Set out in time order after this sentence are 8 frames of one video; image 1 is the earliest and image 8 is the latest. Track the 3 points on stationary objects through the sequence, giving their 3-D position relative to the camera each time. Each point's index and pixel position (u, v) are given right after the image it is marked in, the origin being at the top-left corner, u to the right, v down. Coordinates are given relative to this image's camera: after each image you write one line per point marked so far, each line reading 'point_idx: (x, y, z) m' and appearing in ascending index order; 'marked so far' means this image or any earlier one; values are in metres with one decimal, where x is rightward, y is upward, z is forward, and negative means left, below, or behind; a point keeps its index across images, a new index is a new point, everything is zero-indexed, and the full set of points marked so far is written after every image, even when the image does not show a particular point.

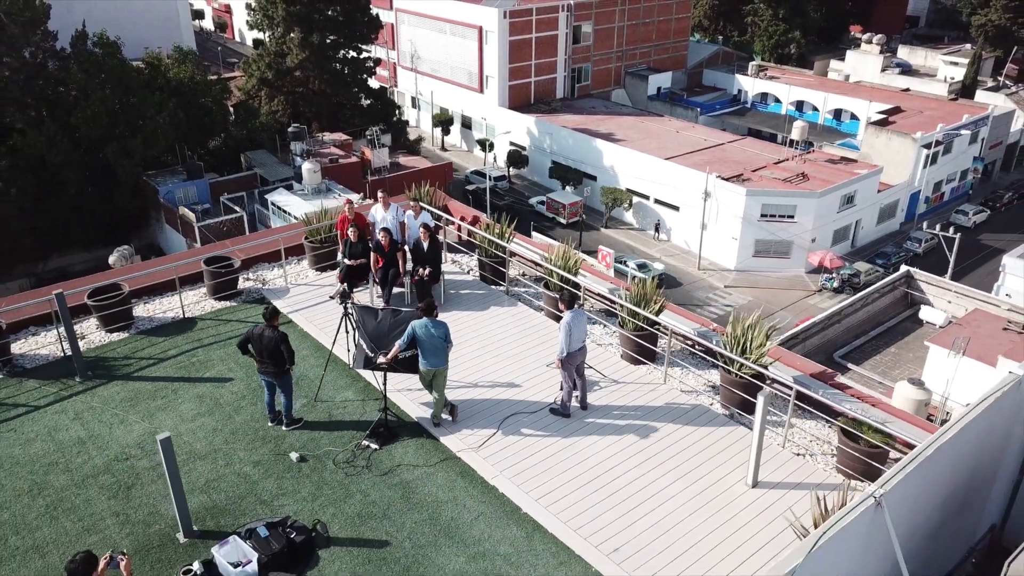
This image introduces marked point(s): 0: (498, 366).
0: (0.0, -0.8, +8.3) m
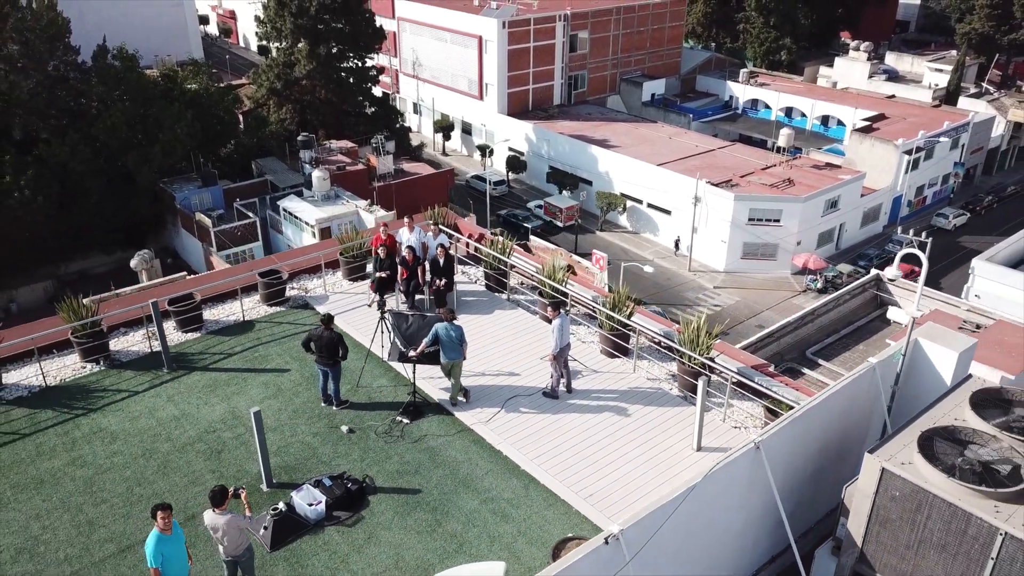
0: (0.0, -0.8, +9.7) m
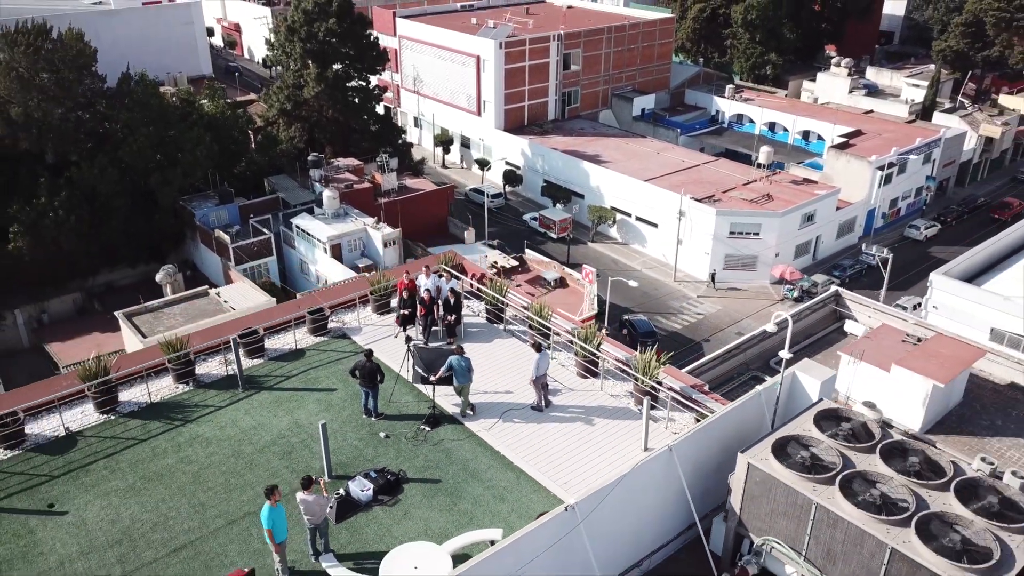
0: (-0.1, -1.2, +11.7) m
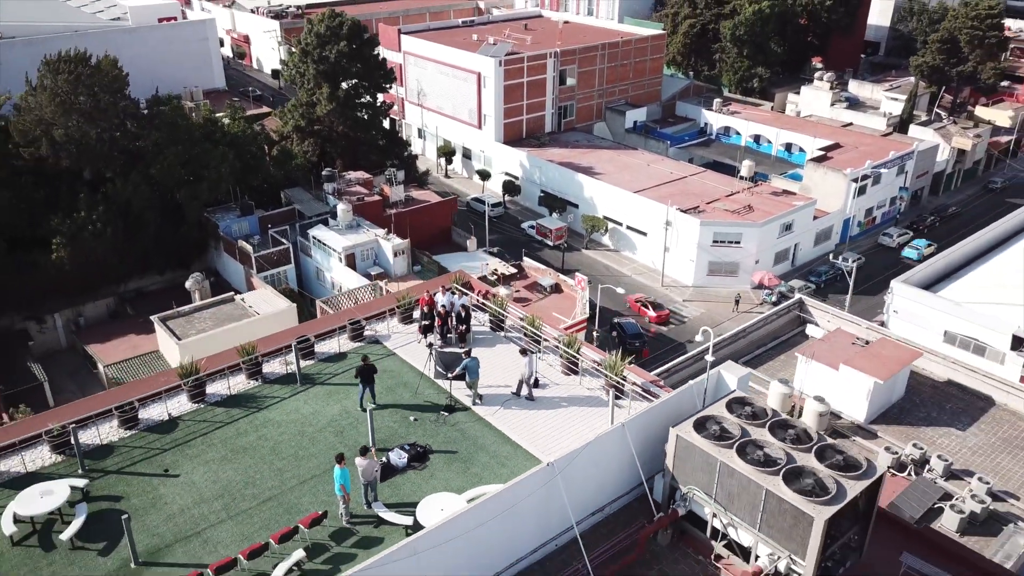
0: (-0.1, -1.5, +14.2) m
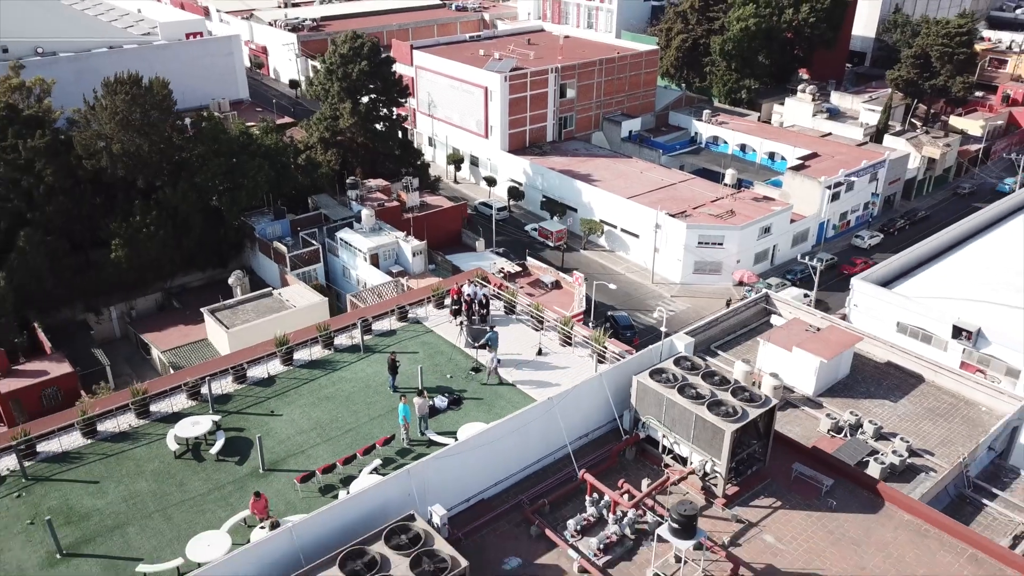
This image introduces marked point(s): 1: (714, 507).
0: (+0.1, -1.3, +17.9) m
1: (+2.8, -3.0, +11.4) m
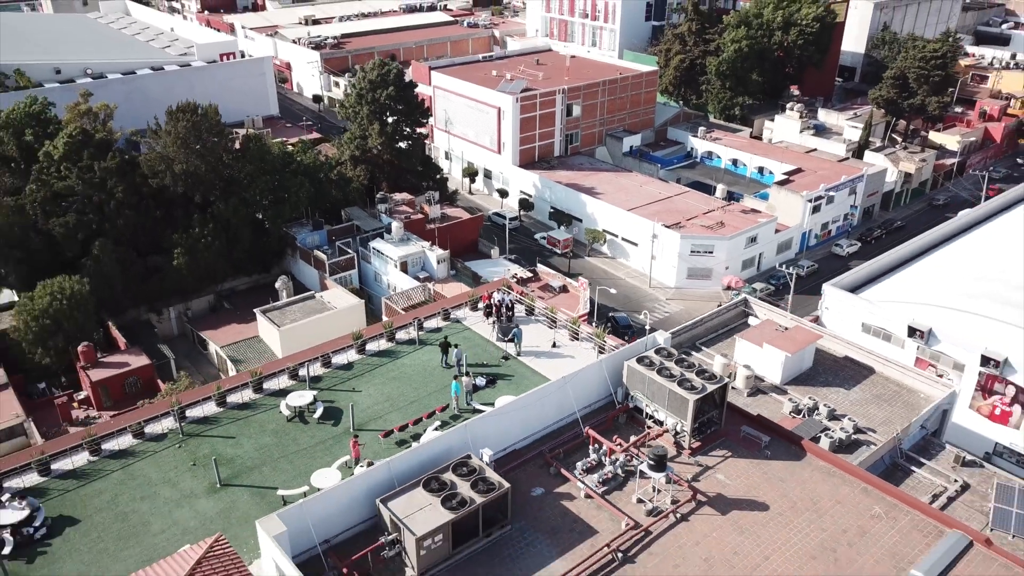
0: (+0.6, -1.5, +22.2) m
1: (+3.3, -3.2, +15.8) m
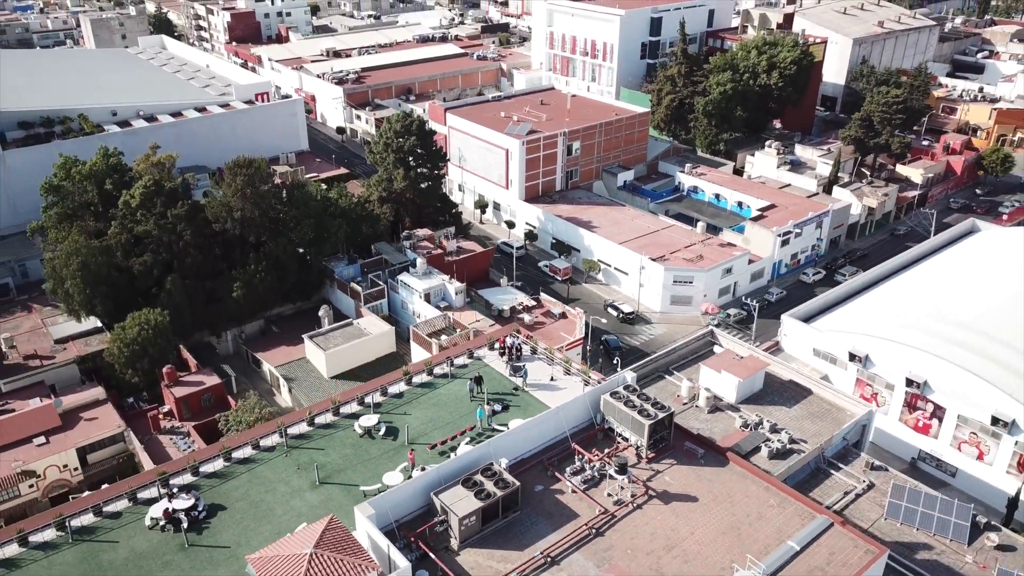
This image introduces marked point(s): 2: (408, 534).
0: (+0.9, -3.0, +28.8) m
1: (+3.5, -4.8, +22.3) m
2: (-2.5, -5.9, +19.7) m
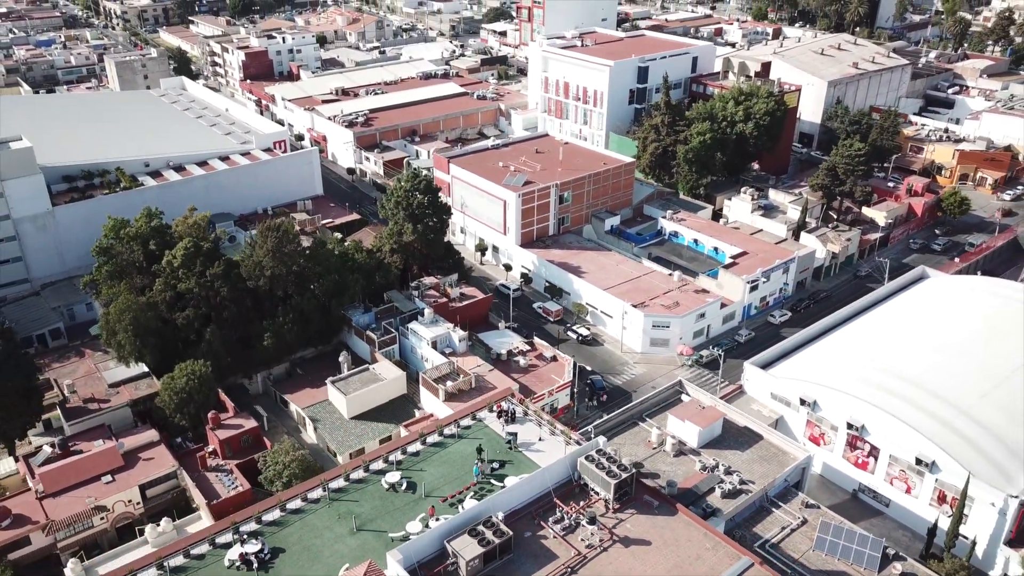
0: (+0.7, -6.0, +34.8) m
1: (+3.3, -7.7, +28.3) m
2: (-2.7, -8.9, +25.7) m
